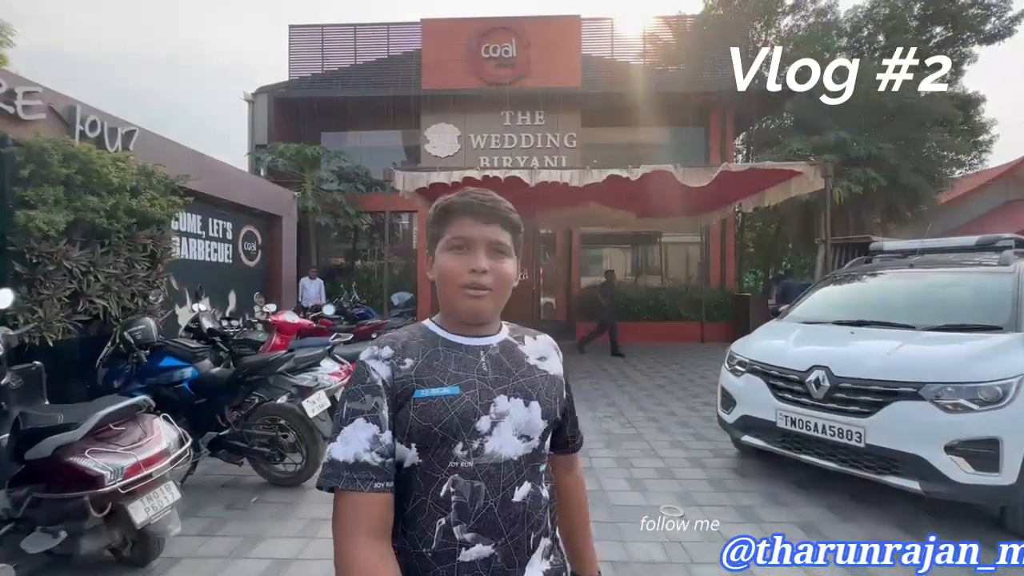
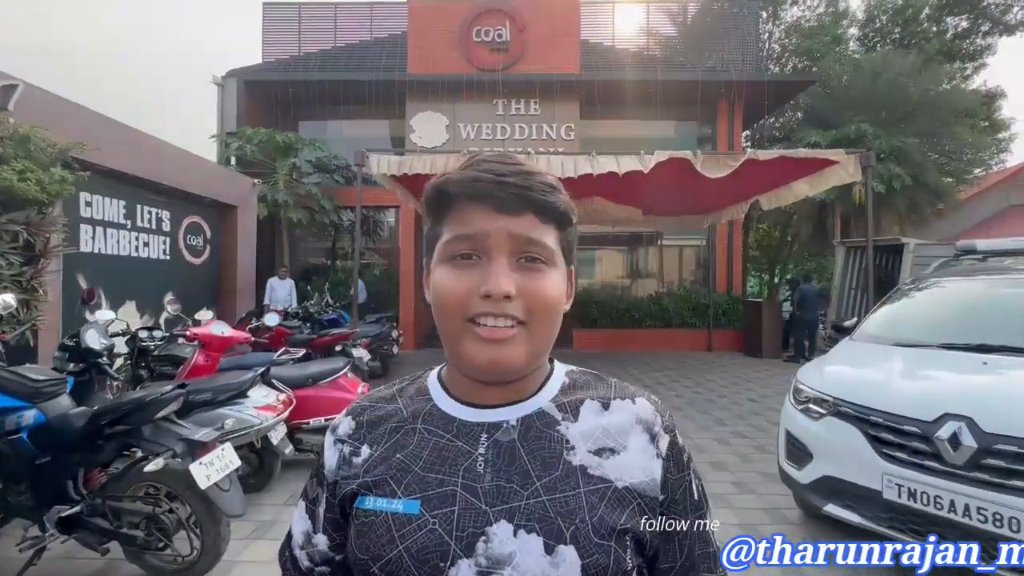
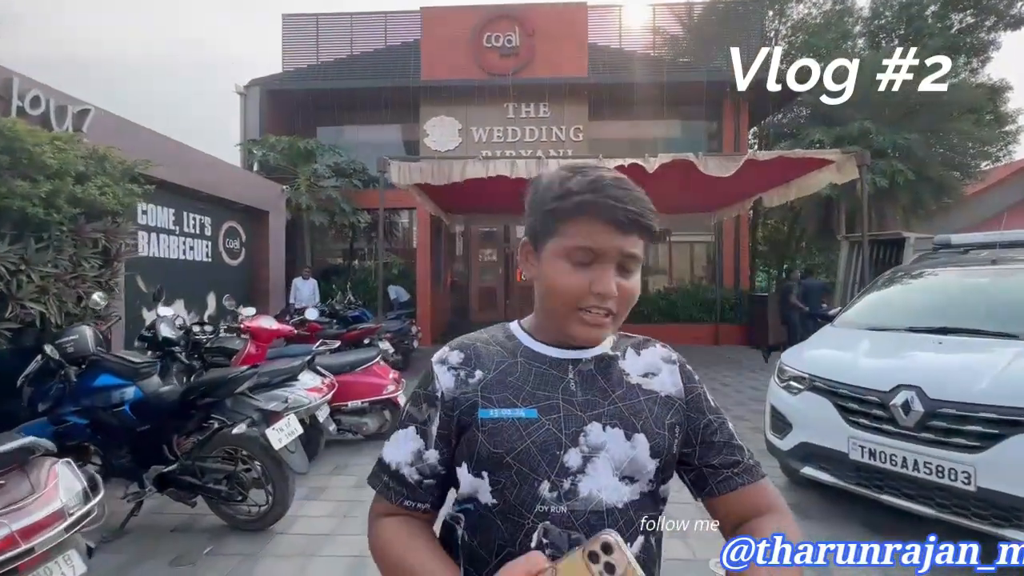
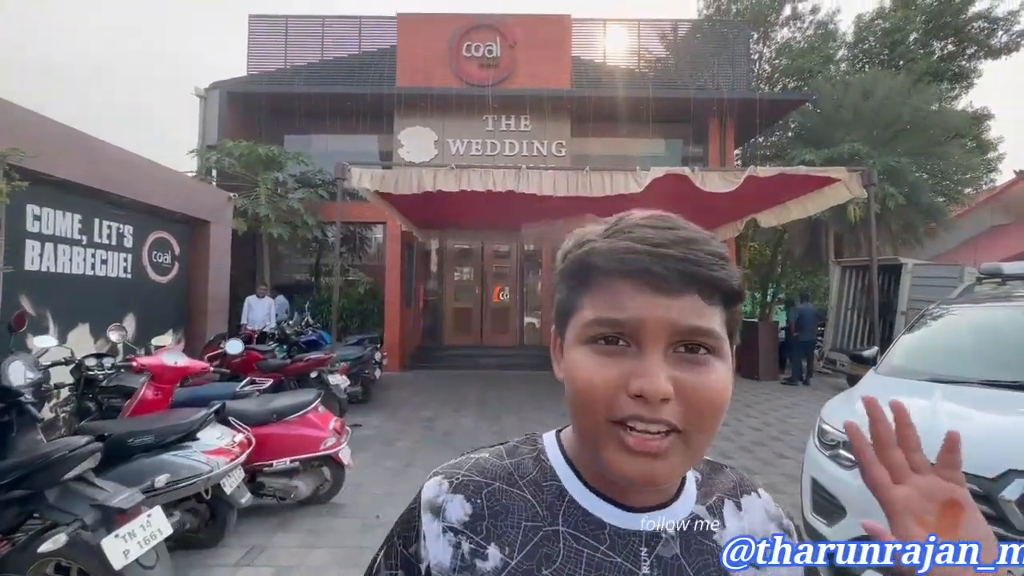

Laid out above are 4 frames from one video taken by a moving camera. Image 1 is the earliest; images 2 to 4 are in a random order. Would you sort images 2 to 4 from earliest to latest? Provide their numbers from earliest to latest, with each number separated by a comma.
3, 2, 4
